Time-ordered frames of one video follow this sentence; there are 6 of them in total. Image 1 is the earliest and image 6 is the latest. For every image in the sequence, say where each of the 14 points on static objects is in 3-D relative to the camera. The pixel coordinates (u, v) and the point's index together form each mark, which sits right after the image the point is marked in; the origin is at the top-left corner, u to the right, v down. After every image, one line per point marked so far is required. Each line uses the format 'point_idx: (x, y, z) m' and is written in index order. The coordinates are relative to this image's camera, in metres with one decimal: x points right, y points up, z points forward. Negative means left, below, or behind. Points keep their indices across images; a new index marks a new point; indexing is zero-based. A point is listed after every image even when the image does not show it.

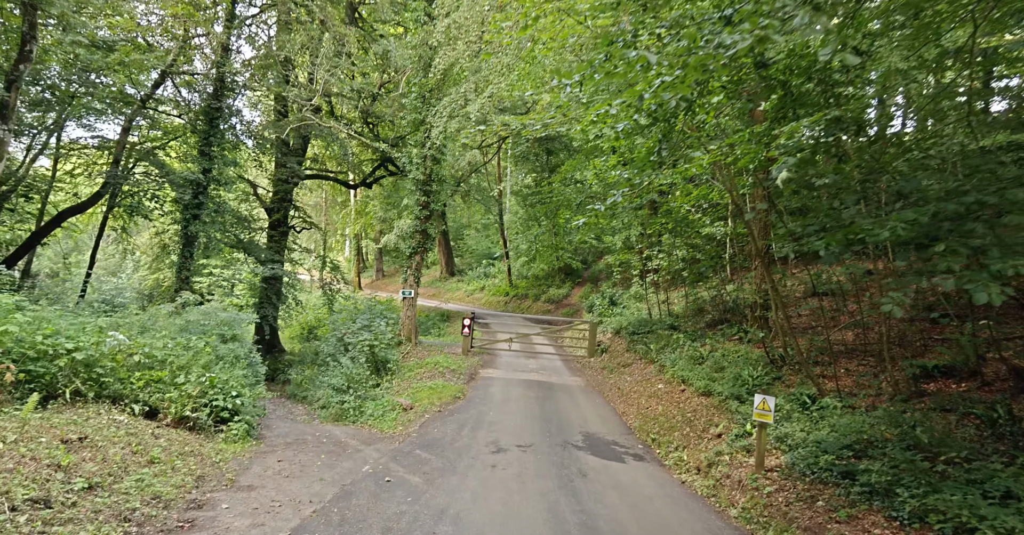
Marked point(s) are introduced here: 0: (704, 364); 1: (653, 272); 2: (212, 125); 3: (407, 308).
0: (+3.5, -1.8, +11.3) m
1: (+4.3, -0.2, +19.3) m
2: (-8.1, +3.8, +16.8) m
3: (-2.9, -1.1, +16.8) m
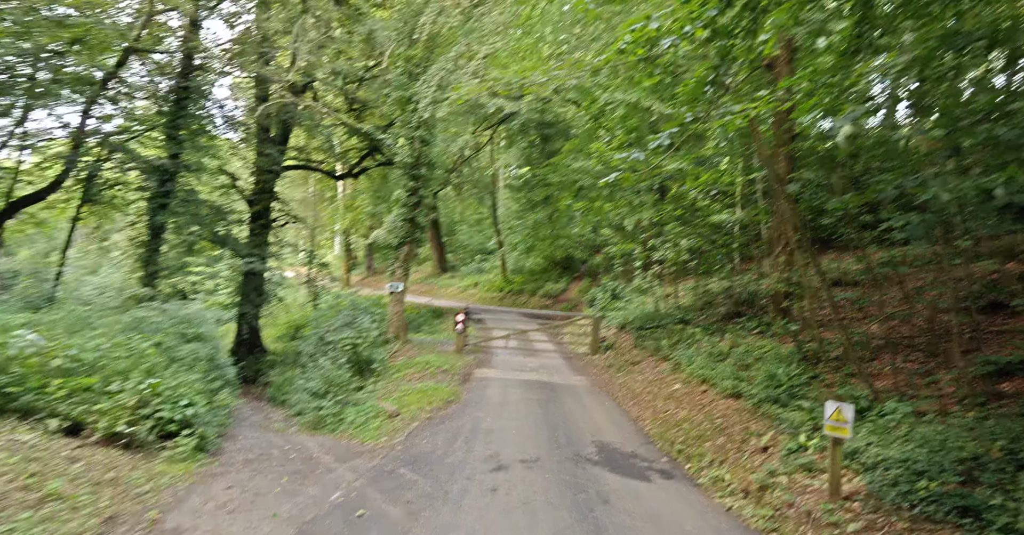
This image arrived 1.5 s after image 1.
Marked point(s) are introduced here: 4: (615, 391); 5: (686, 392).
0: (+3.5, -1.5, +10.1) m
1: (+4.2, +0.1, +18.1) m
2: (-8.2, +4.0, +15.5) m
3: (-2.9, -0.9, +15.6) m
4: (+2.0, -2.3, +11.8) m
5: (+2.7, -1.9, +9.8) m
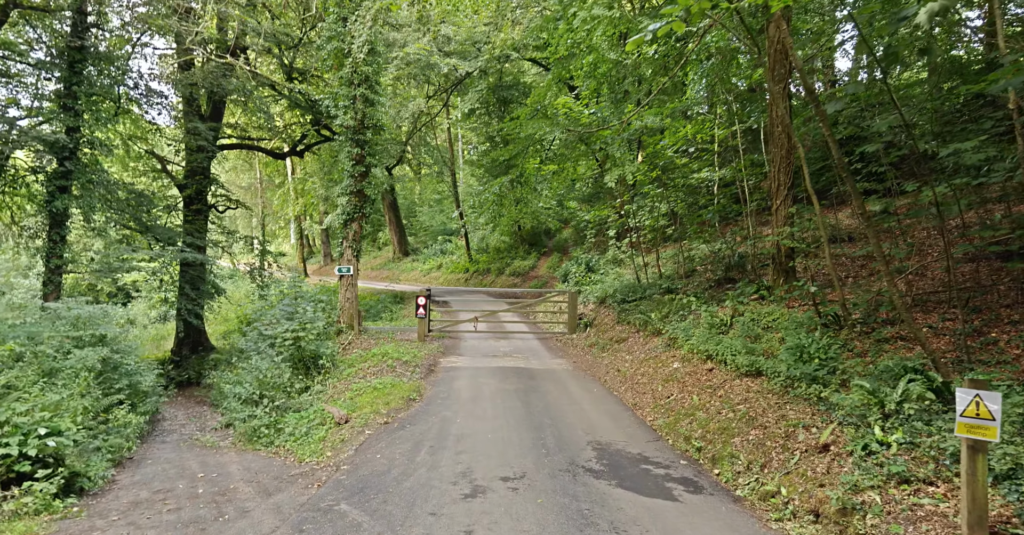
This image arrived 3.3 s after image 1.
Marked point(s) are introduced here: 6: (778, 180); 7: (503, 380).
0: (+3.1, -0.9, +8.7) m
1: (+3.2, +1.0, +16.6) m
2: (-9.2, +4.1, +13.2) m
3: (-3.7, -0.5, +13.8) m
4: (+1.5, -1.8, +10.3) m
5: (+2.4, -1.4, +8.3) m
6: (+4.4, +1.5, +10.2) m
7: (-0.1, -1.8, +10.0) m
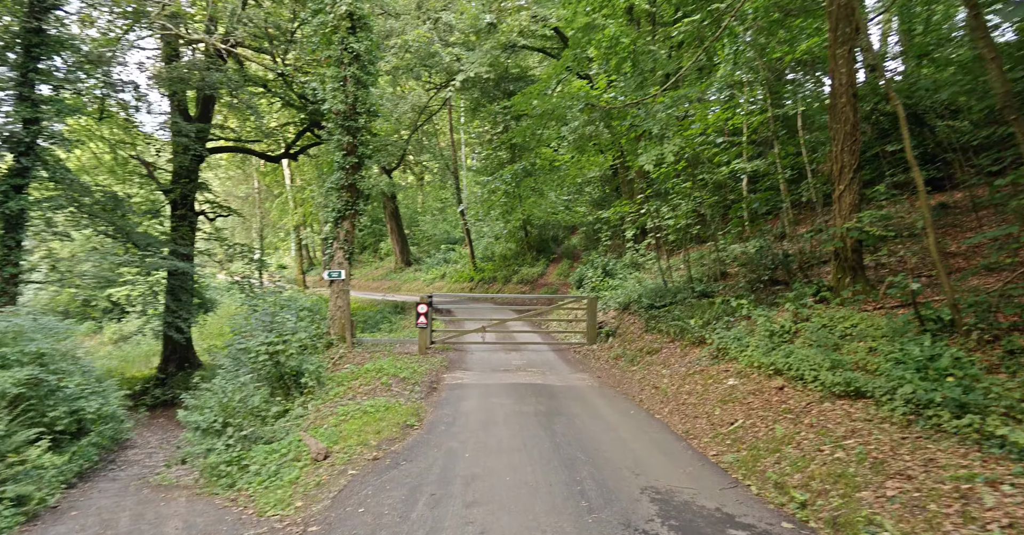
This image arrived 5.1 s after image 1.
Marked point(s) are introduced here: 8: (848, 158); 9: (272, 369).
0: (+3.3, -0.9, +7.1) m
1: (+3.5, +0.9, +15.1) m
2: (-9.0, +4.0, +11.8) m
3: (-3.4, -0.6, +12.2) m
4: (+1.7, -1.7, +8.7) m
5: (+2.6, -1.3, +6.7) m
6: (+4.6, +1.5, +8.7) m
7: (+0.1, -1.8, +8.4) m
8: (+4.6, +1.5, +8.6) m
9: (-3.5, -1.5, +9.0) m
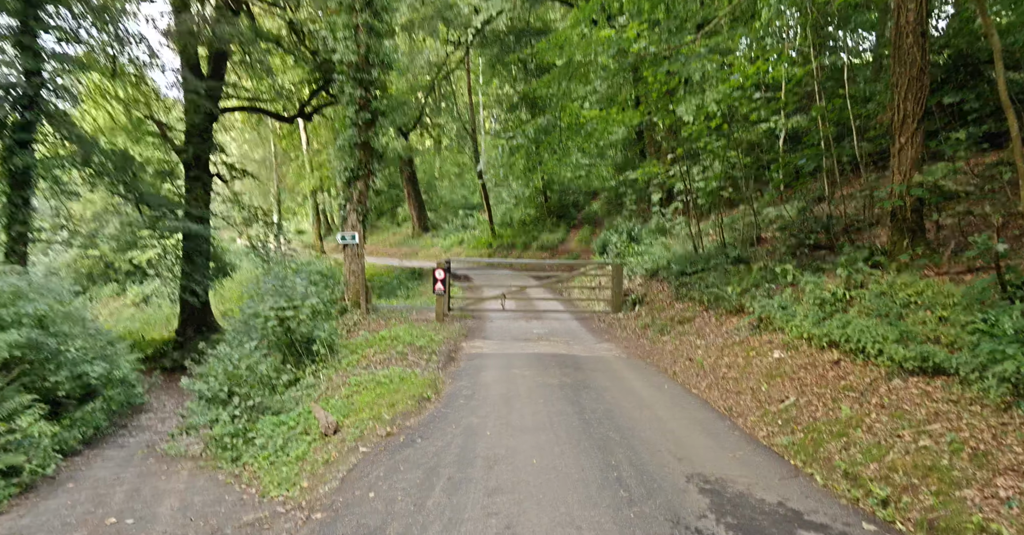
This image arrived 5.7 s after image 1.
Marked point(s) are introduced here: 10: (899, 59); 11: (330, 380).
0: (+3.6, -0.5, +6.4) m
1: (+4.0, +1.7, +14.3) m
2: (-8.5, +4.7, +11.2) m
3: (-3.0, +0.1, +11.7) m
4: (+2.0, -1.2, +8.1) m
5: (+2.8, -0.9, +6.1) m
6: (+4.9, +2.0, +7.8) m
7: (+0.4, -1.3, +7.9) m
8: (+4.9, +2.0, +7.7) m
9: (-3.1, -0.9, +8.6) m
10: (+4.8, +2.6, +7.8) m
11: (-2.2, -1.4, +7.6) m
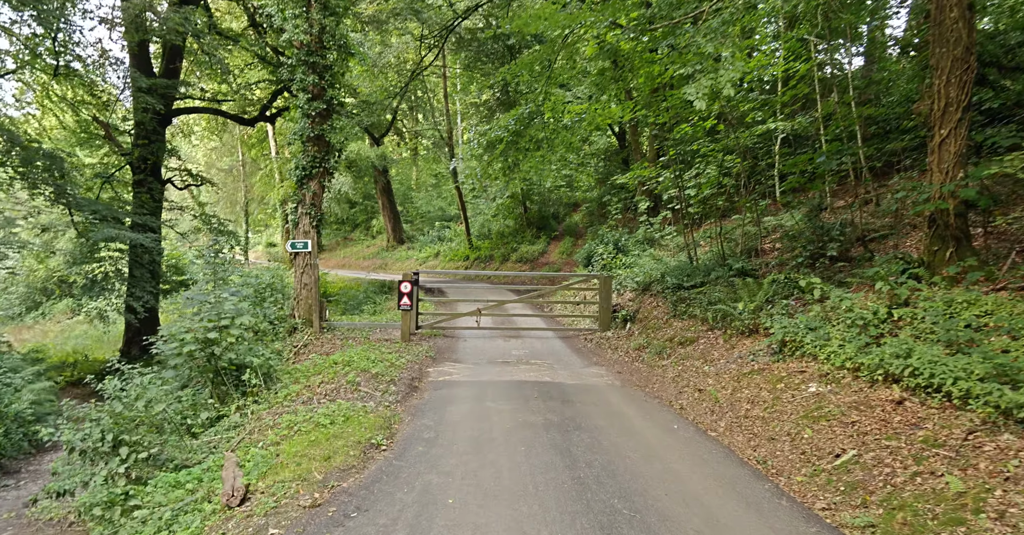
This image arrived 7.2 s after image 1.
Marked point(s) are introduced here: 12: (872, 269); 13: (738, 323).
0: (+3.3, -0.6, +5.2) m
1: (+3.5, +1.4, +13.1) m
2: (-8.9, +4.5, +9.6) m
3: (-3.4, -0.1, +10.2) m
4: (+1.7, -1.4, +6.8) m
5: (+2.6, -1.0, +4.8) m
6: (+4.6, +1.8, +6.6) m
7: (+0.1, -1.4, +6.5) m
8: (+4.7, +1.8, +6.5) m
9: (-3.4, -1.1, +7.1) m
10: (+4.5, +2.4, +6.6) m
11: (-2.5, -1.5, +6.1) m
12: (+4.1, 0.0, +7.1) m
13: (+2.8, -0.7, +7.7) m
